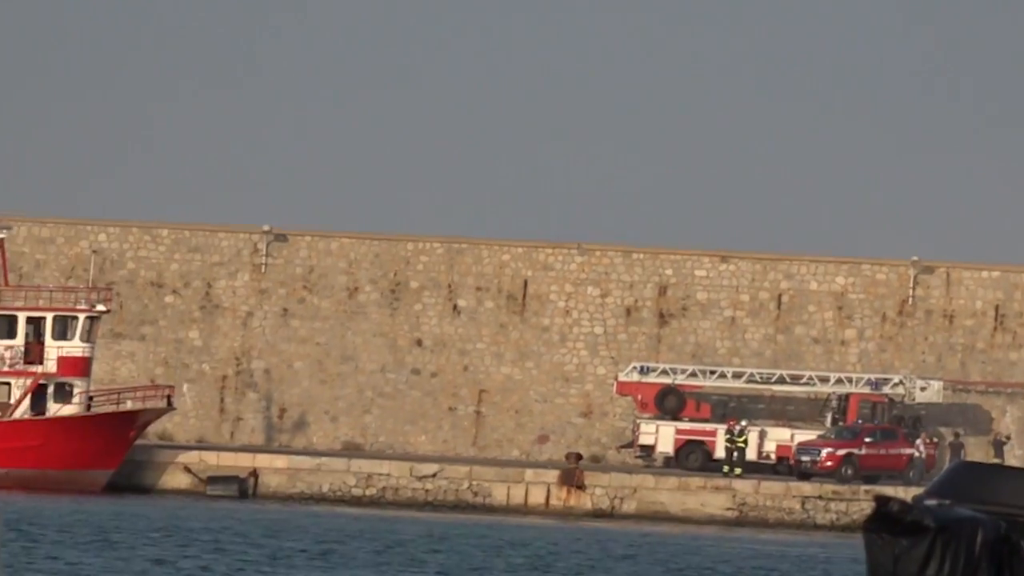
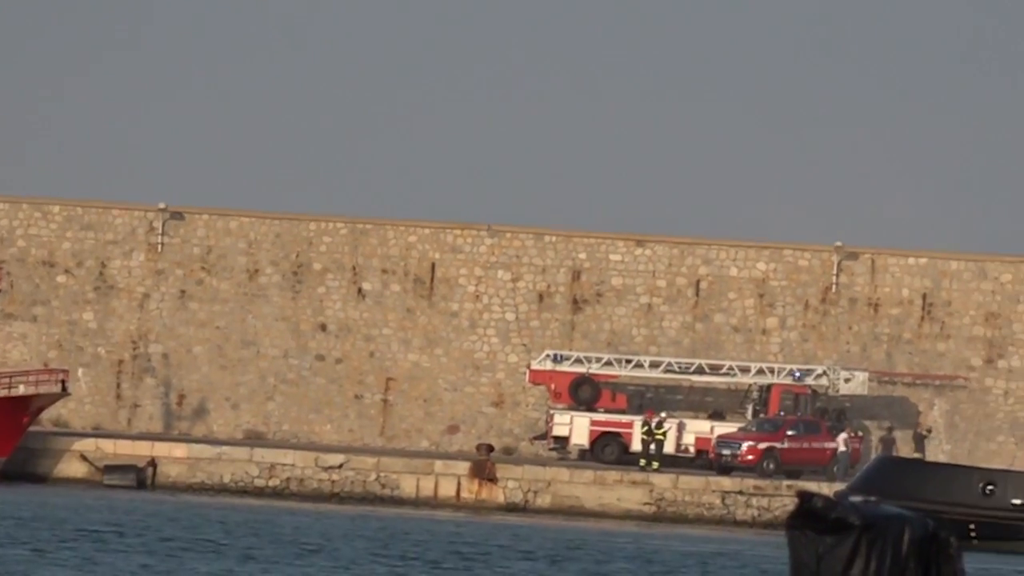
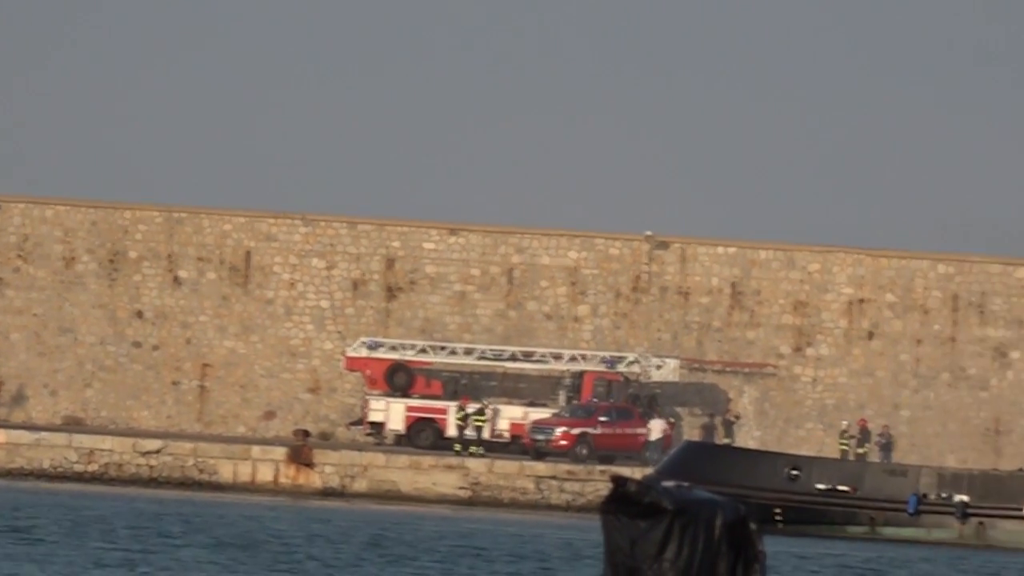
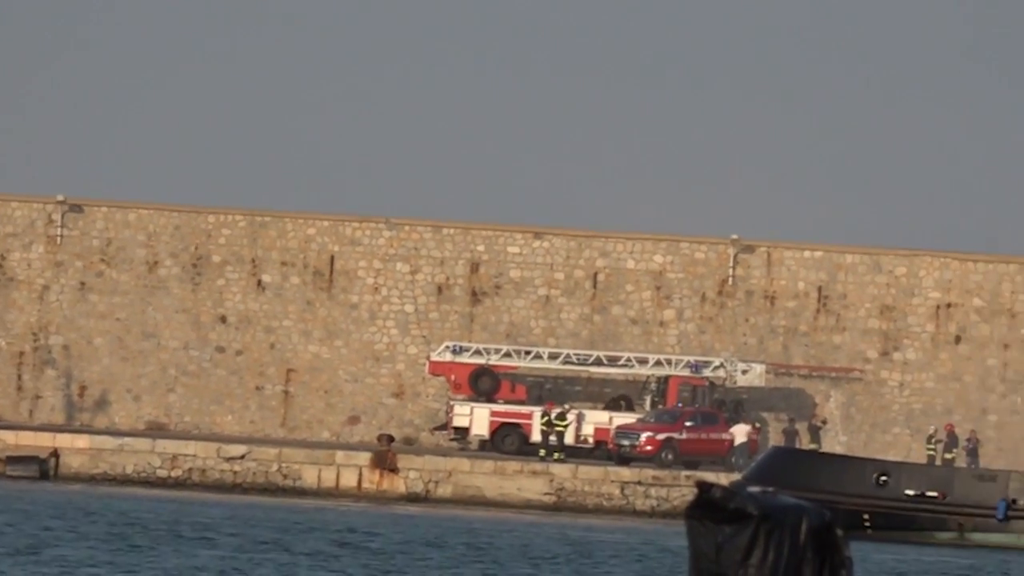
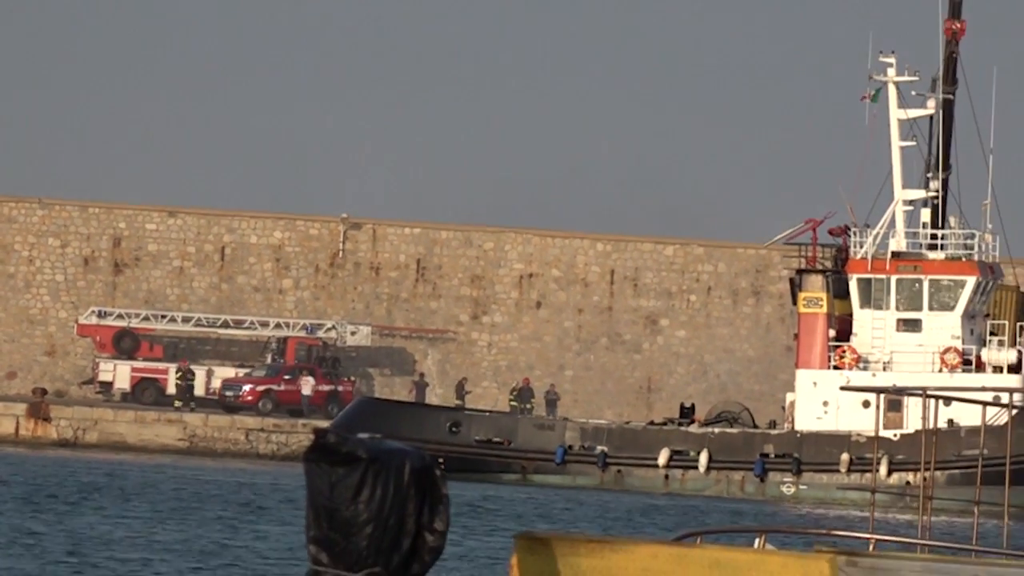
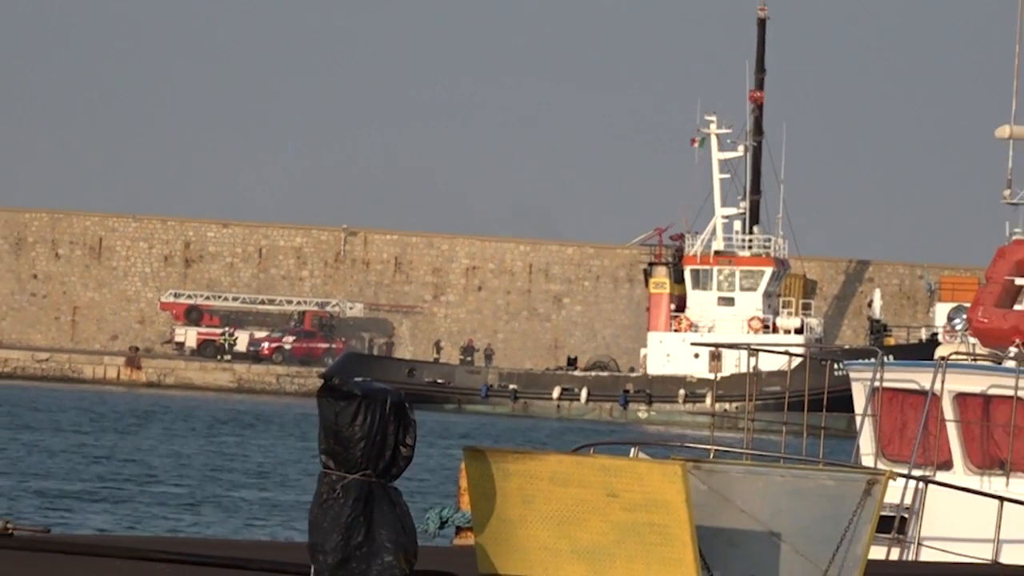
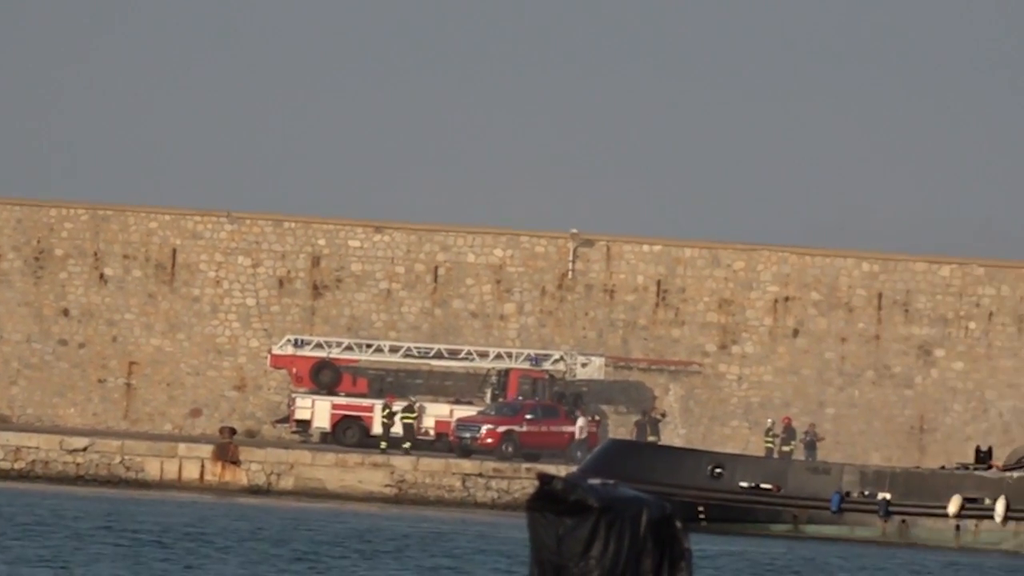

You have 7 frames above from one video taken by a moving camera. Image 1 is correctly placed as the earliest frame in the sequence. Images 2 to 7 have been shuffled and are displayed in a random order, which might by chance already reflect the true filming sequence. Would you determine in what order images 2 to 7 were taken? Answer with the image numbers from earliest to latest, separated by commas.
2, 4, 3, 7, 5, 6
